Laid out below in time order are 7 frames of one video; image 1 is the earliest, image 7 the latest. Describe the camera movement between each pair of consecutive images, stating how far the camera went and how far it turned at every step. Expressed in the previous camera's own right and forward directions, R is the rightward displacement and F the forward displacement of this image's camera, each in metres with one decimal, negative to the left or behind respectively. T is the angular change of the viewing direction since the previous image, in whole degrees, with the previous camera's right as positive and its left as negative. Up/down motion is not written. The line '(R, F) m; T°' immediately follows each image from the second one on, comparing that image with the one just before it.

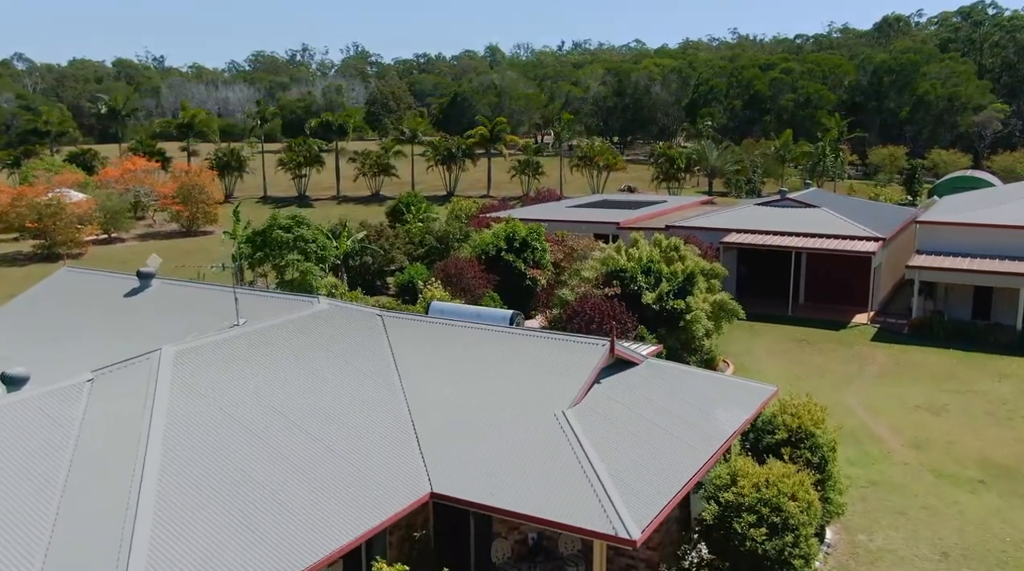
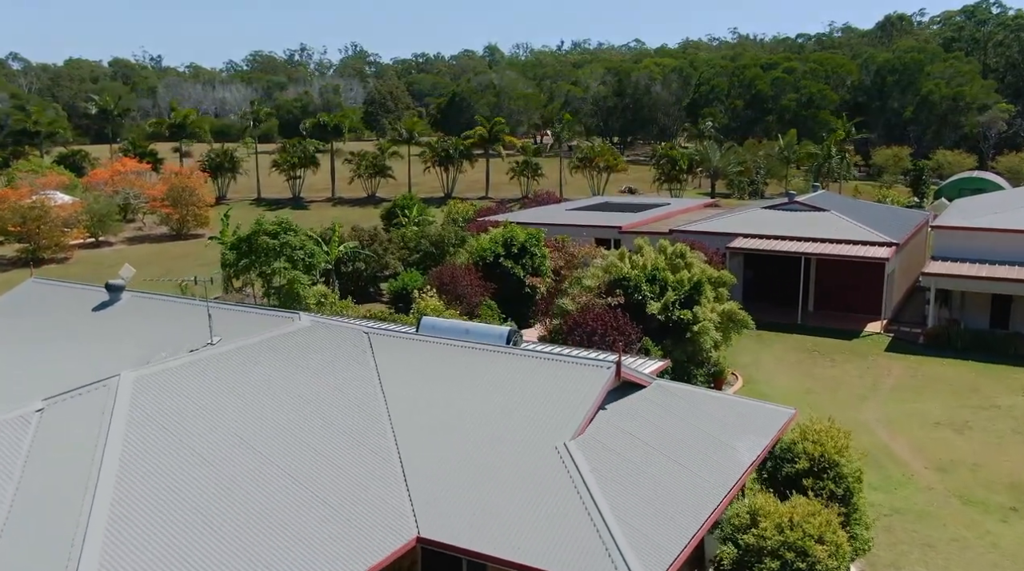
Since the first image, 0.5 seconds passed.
(0.0, +1.3) m; 0°
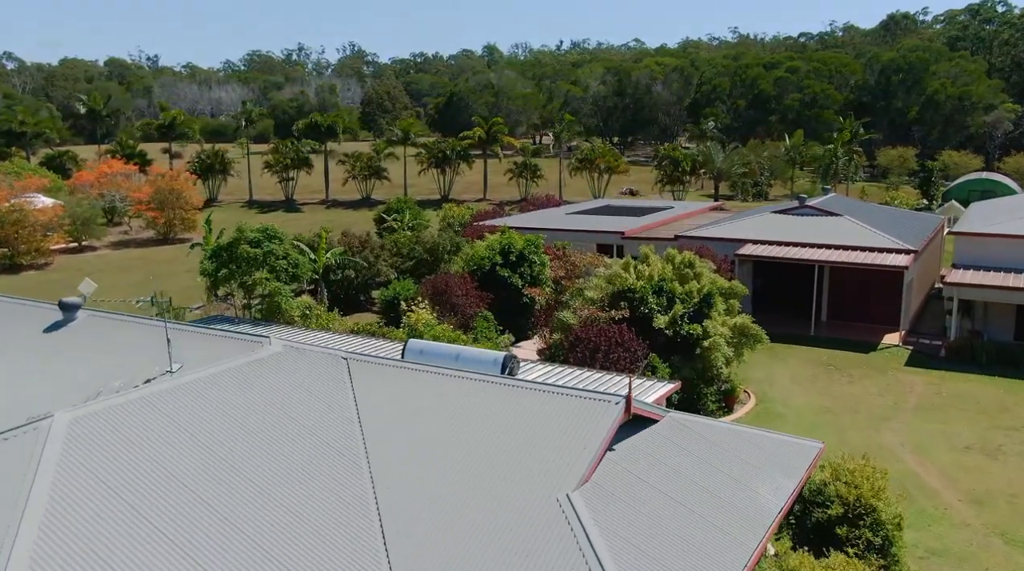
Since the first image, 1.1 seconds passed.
(0.0, +1.6) m; 0°
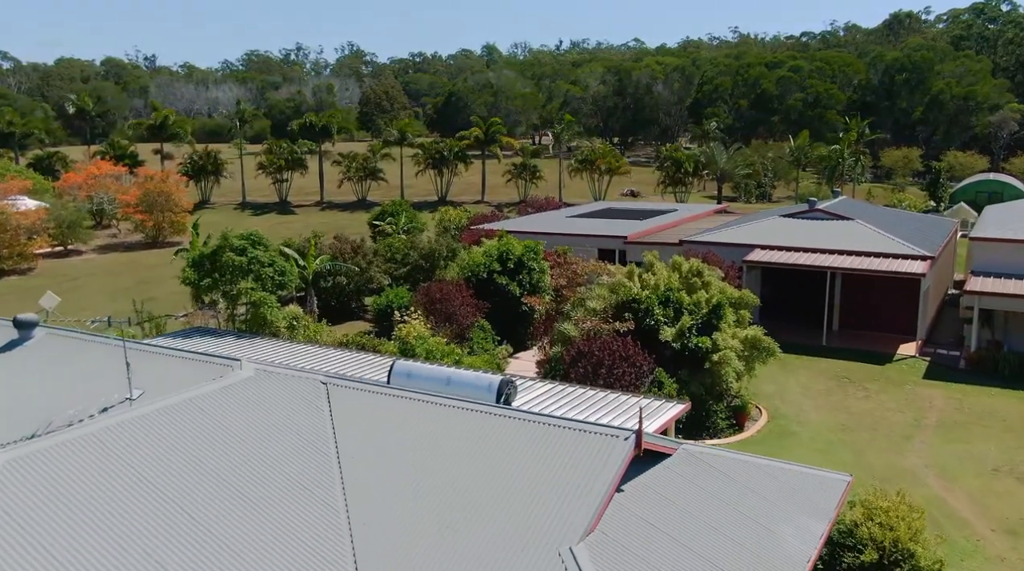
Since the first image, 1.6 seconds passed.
(0.0, +1.3) m; 0°
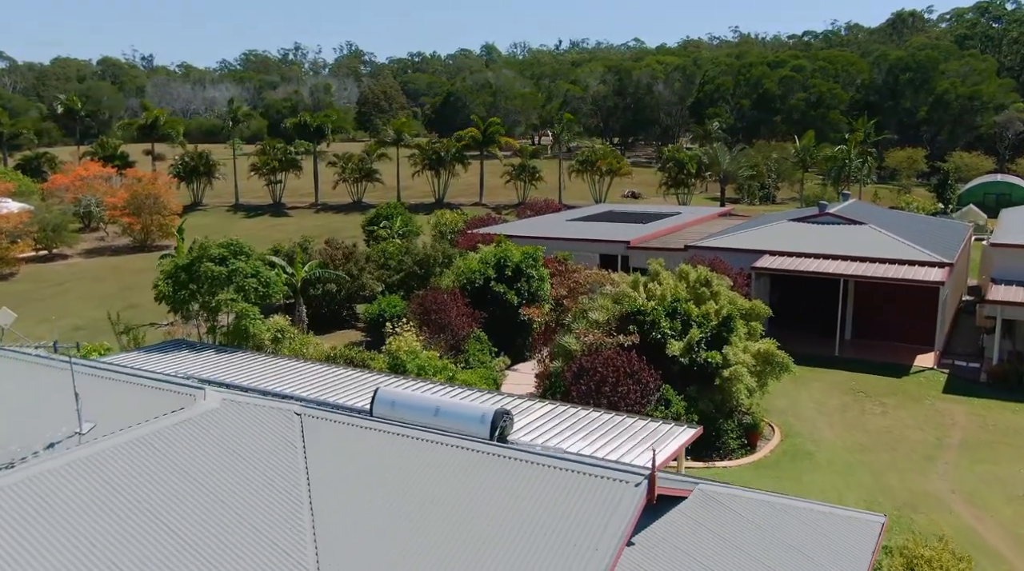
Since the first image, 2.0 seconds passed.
(0.0, +1.3) m; 0°
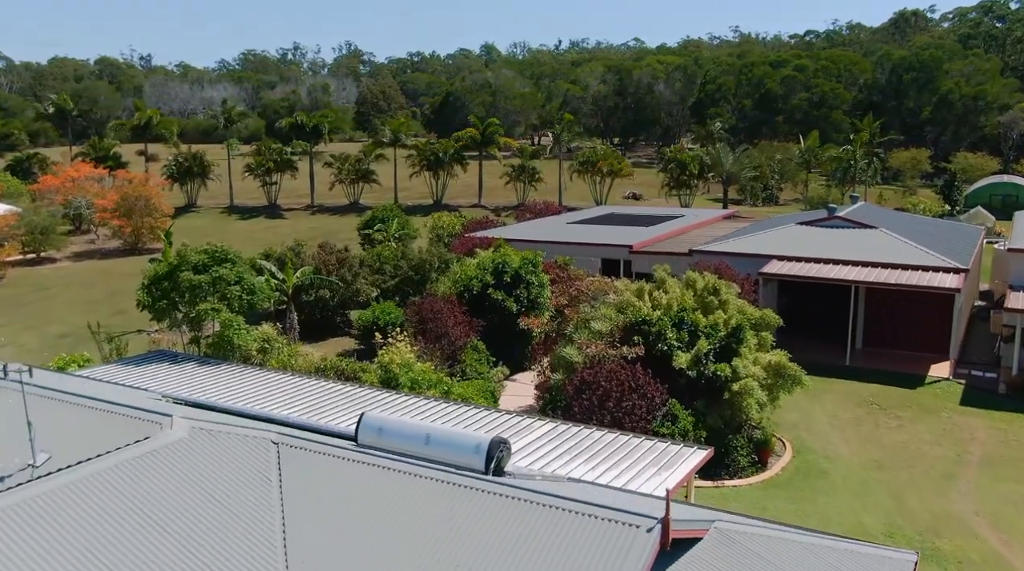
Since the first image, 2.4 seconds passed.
(0.0, +1.0) m; 0°
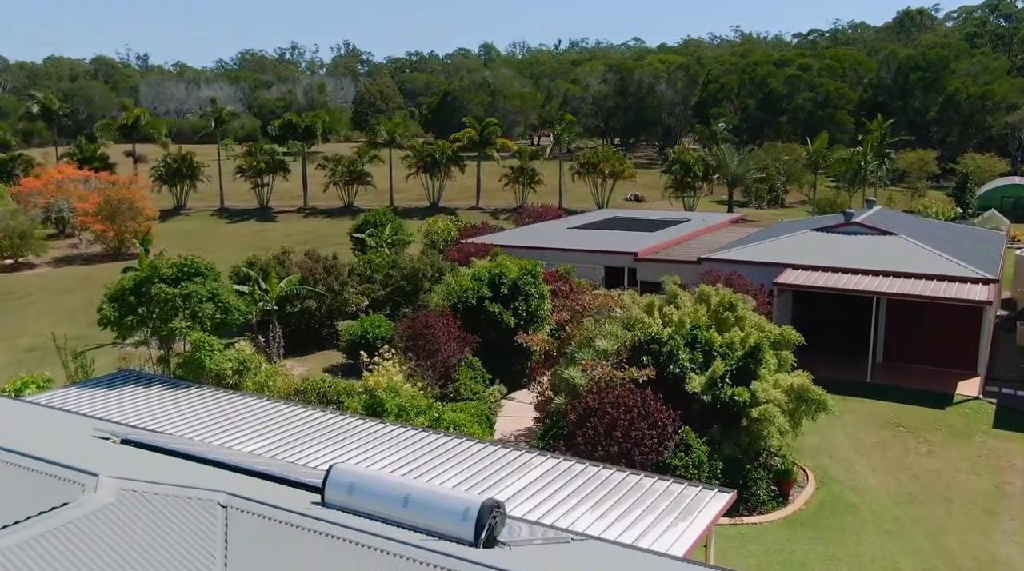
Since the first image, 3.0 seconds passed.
(0.0, +1.7) m; 0°
